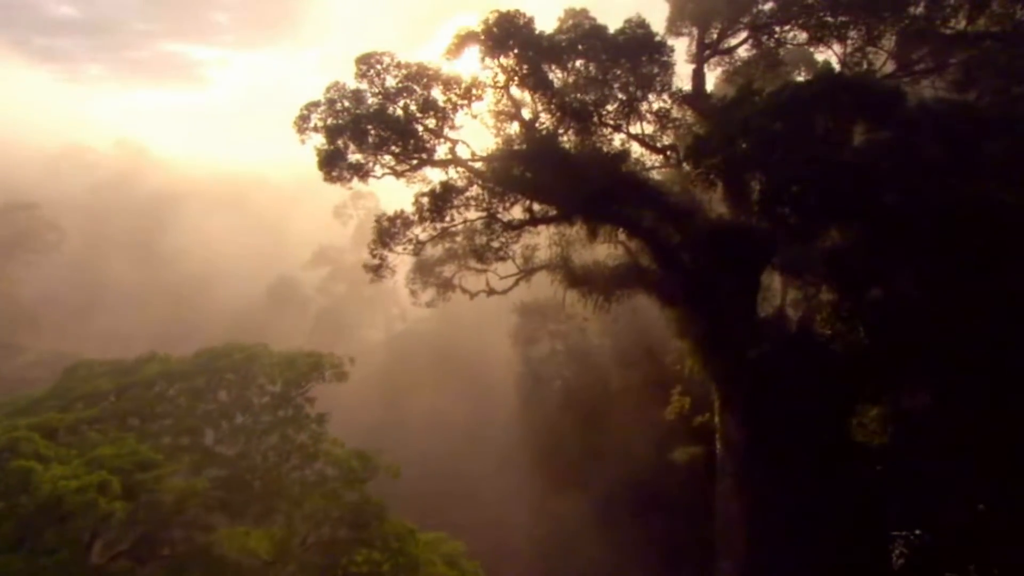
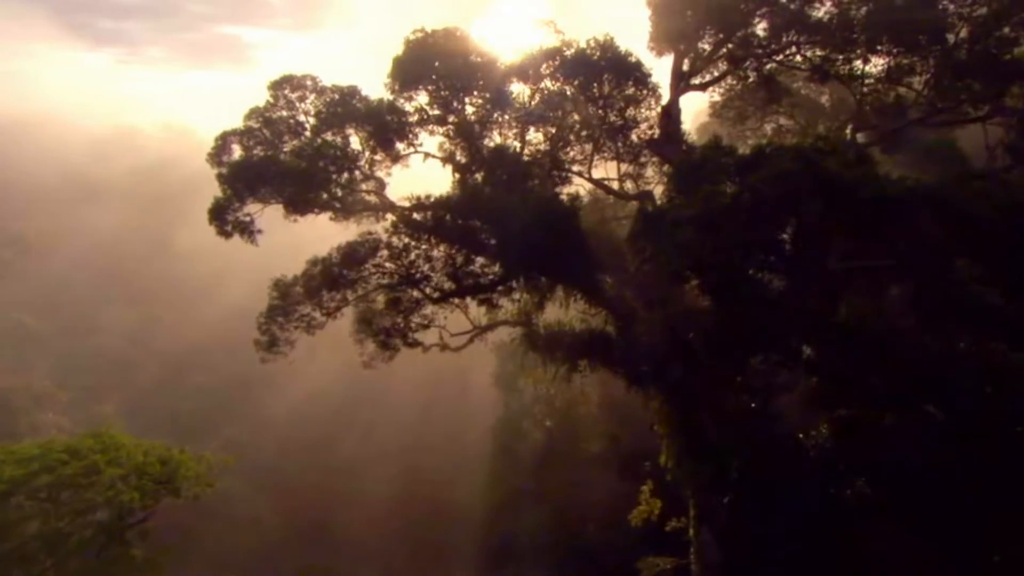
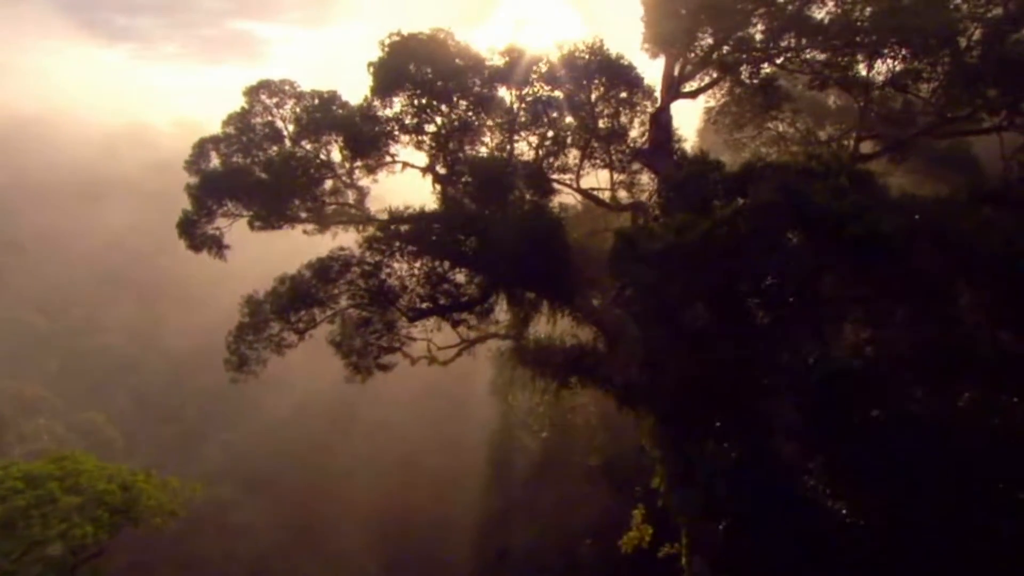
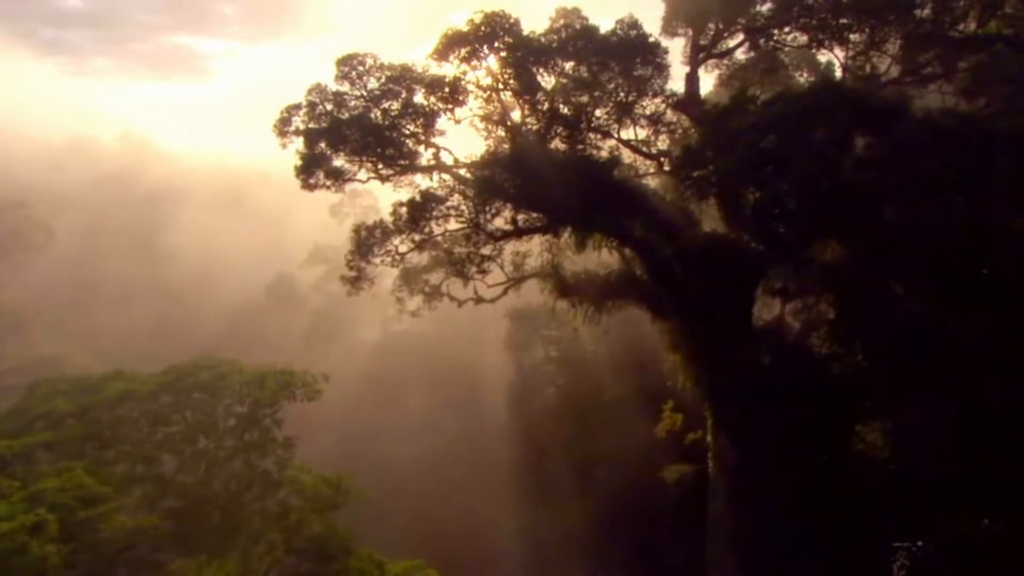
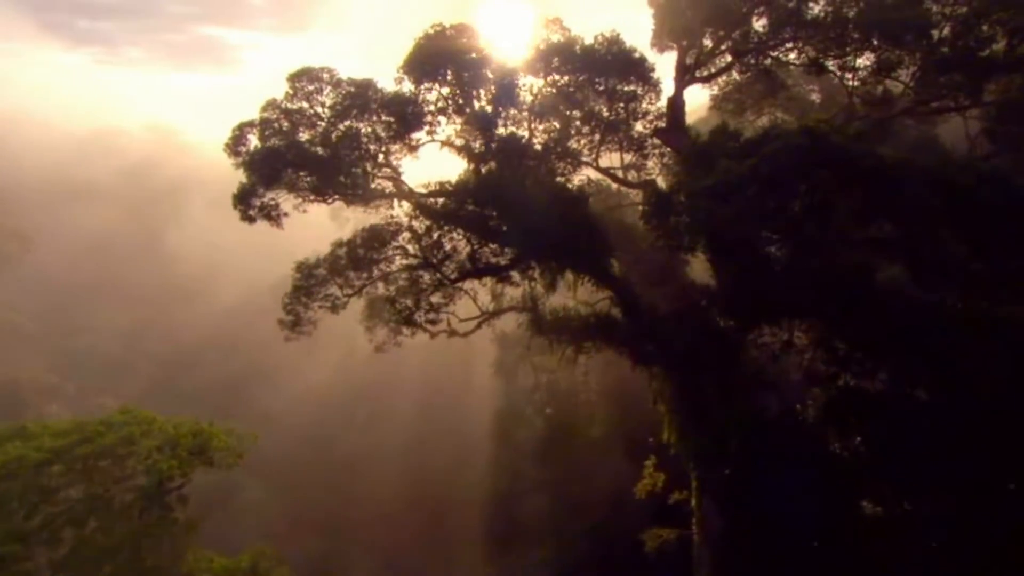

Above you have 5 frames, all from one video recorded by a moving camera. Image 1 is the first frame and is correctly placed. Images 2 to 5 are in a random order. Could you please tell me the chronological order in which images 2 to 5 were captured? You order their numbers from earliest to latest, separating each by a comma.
4, 5, 2, 3
